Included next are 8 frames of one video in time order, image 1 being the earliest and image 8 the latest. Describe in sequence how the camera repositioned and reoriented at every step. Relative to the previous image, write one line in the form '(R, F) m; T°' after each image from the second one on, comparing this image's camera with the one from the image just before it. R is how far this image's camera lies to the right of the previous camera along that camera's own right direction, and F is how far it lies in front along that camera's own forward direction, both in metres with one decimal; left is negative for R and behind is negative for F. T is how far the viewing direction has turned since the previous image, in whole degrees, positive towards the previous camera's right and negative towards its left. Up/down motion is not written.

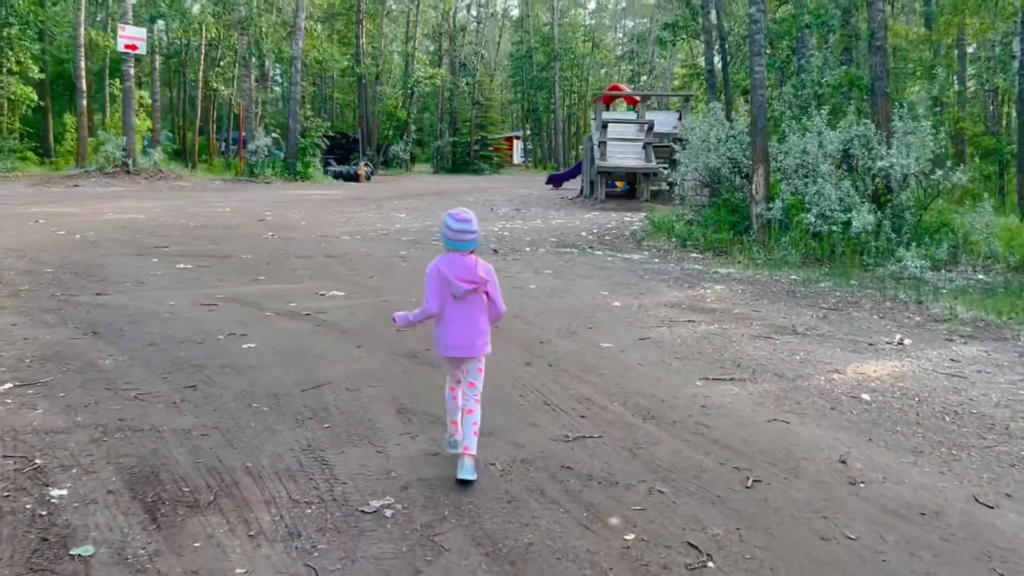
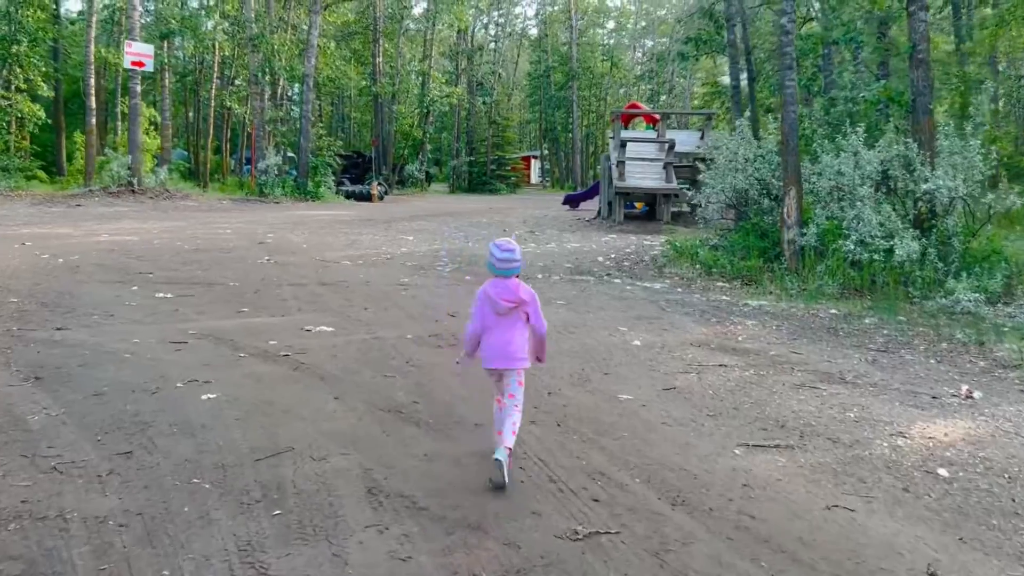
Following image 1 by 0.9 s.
(+0.1, +0.8) m; -1°
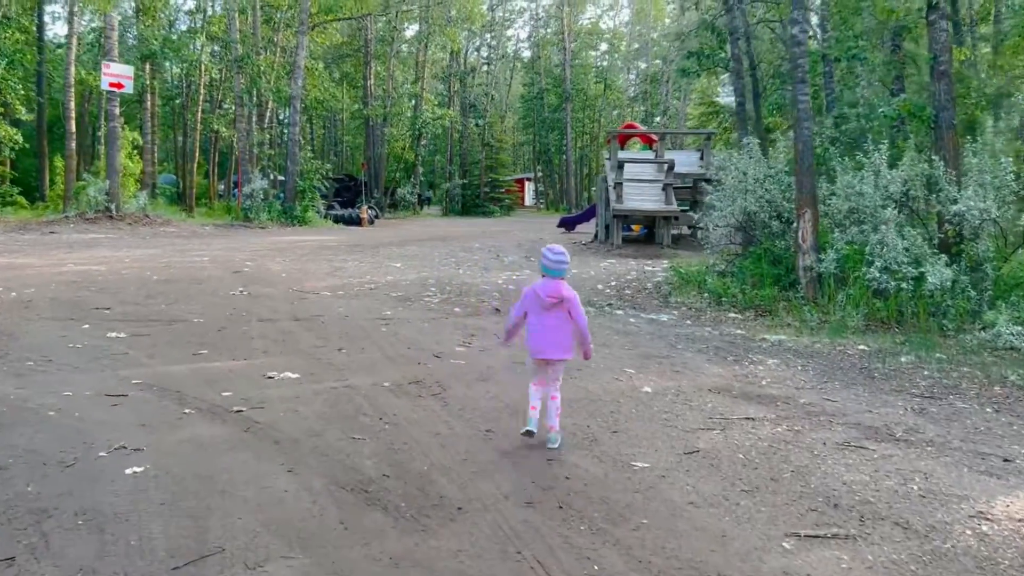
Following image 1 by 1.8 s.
(0.0, +0.8) m; 0°
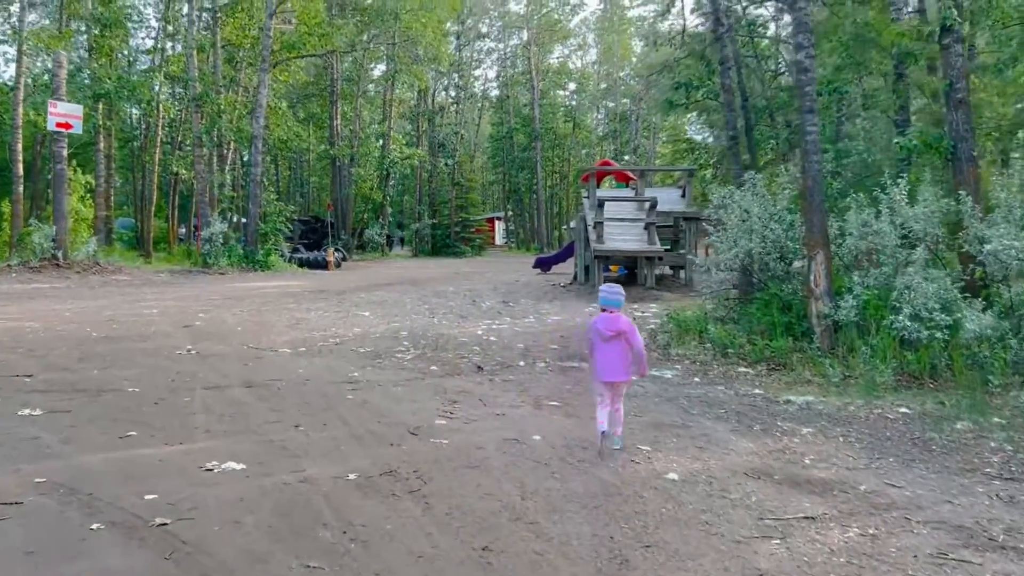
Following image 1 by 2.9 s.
(-0.1, +1.0) m; +2°
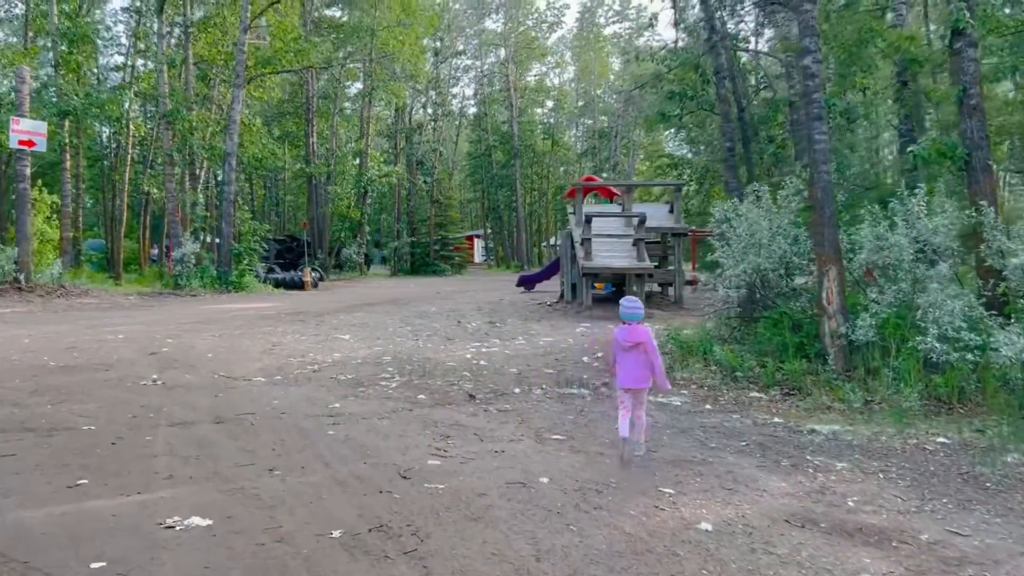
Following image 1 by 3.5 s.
(-0.1, +0.6) m; +2°
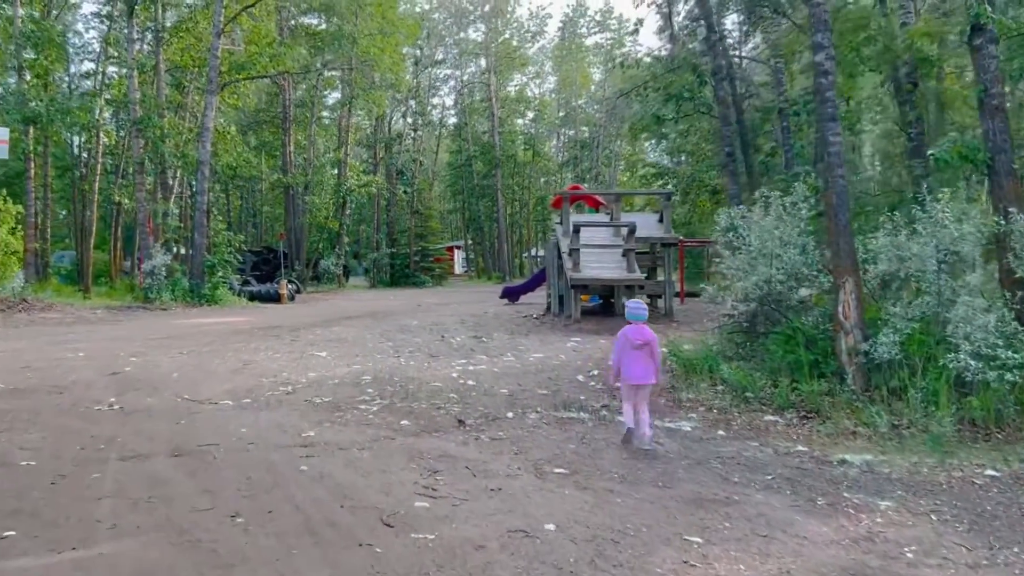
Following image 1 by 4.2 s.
(-0.1, +0.7) m; +1°
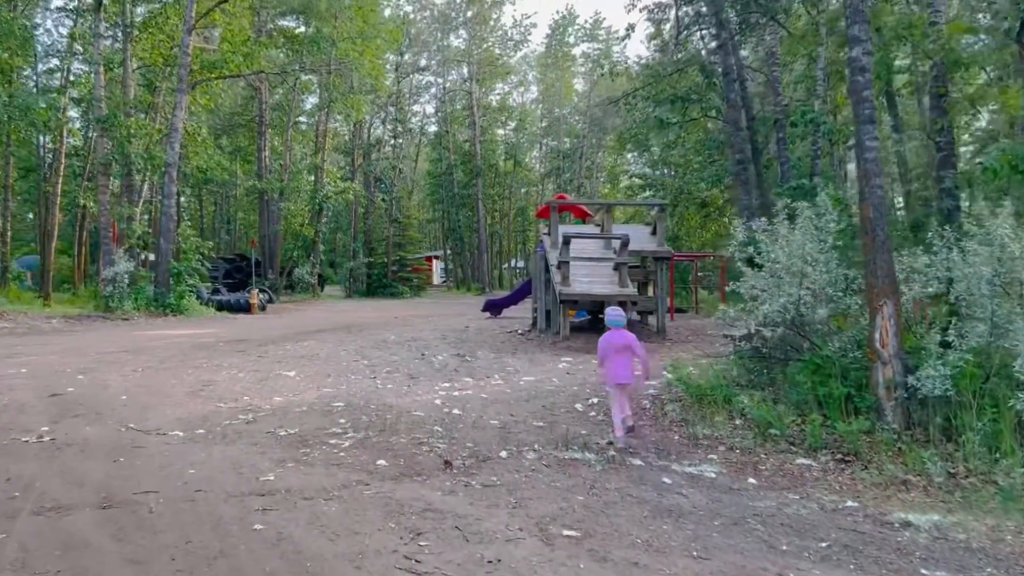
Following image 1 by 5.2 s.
(-0.1, +0.9) m; +2°
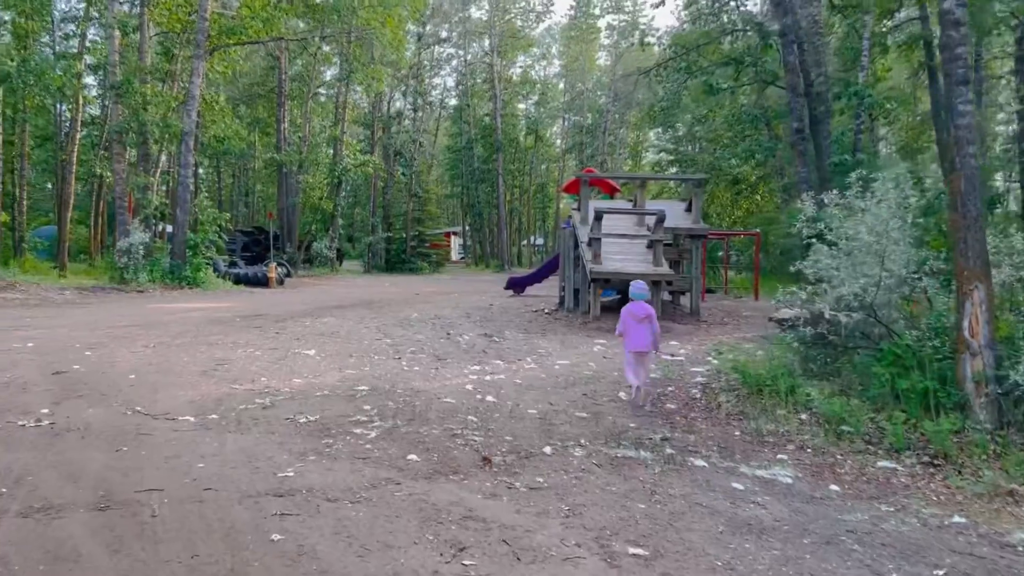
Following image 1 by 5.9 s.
(-0.2, +0.7) m; -1°
